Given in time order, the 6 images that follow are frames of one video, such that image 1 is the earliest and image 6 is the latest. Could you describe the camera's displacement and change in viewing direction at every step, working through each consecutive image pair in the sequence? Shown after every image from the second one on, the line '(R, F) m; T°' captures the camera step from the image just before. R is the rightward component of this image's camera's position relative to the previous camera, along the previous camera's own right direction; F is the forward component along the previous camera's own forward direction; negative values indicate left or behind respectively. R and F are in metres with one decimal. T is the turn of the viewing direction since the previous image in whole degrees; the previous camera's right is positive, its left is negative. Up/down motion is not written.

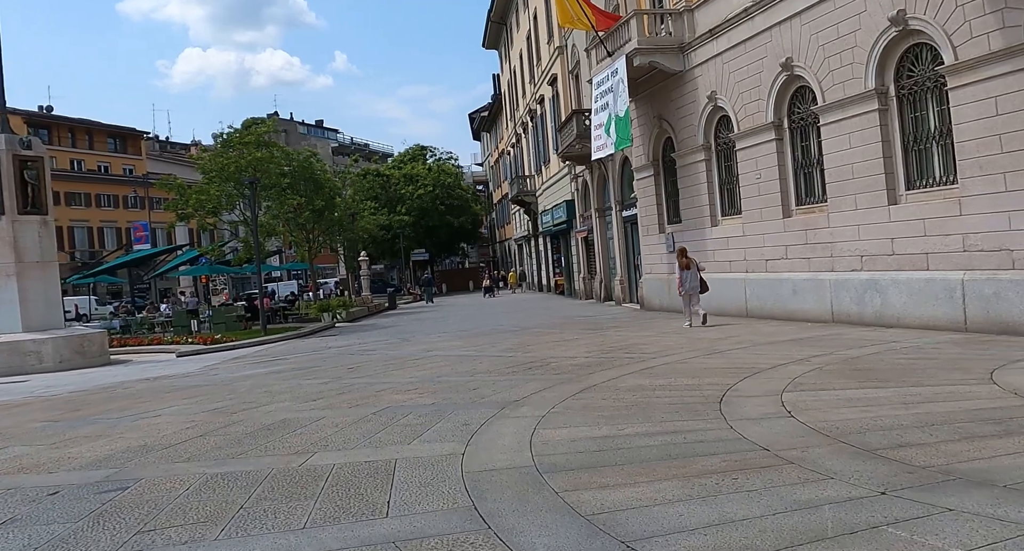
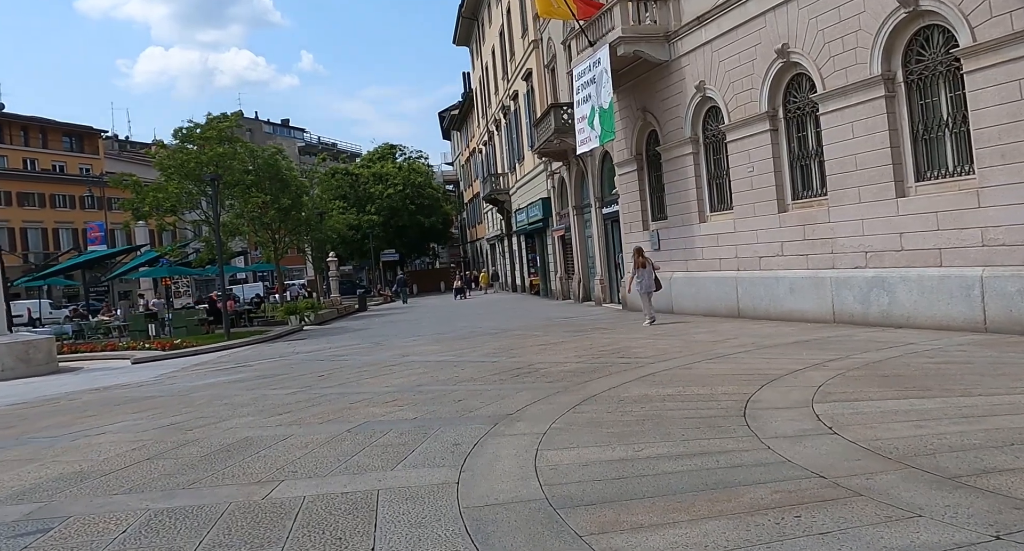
(-0.2, +1.0) m; +2°
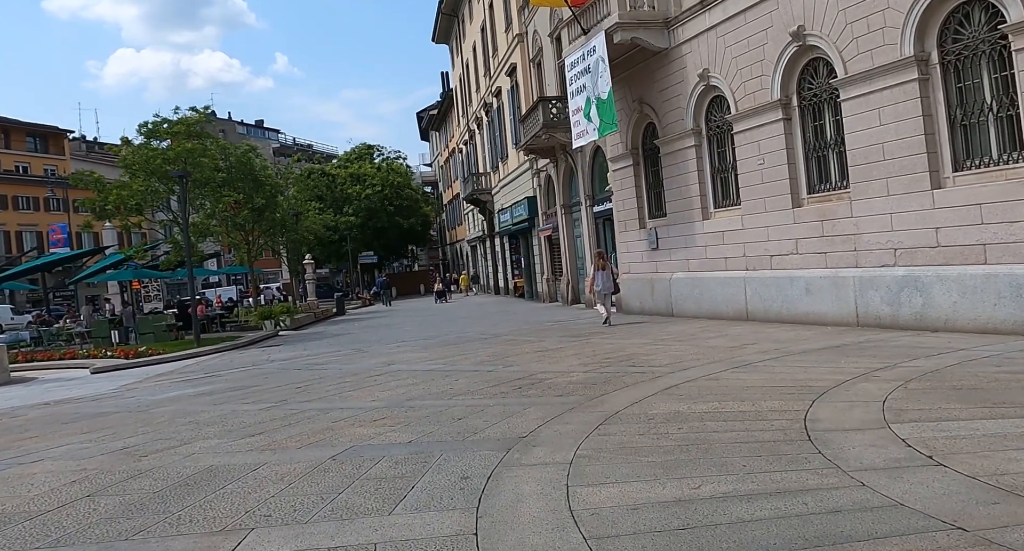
(-0.3, +1.2) m; +2°
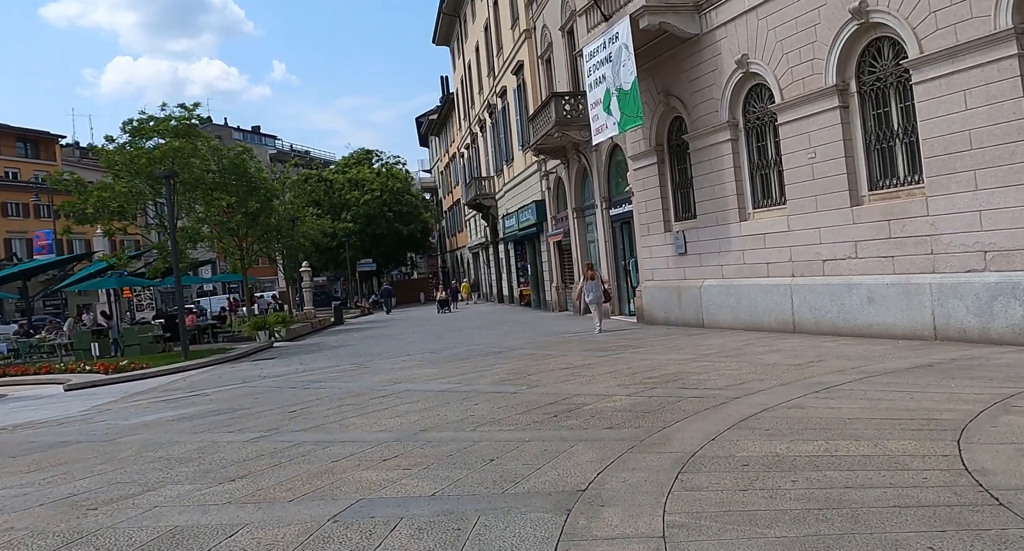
(-0.4, +1.6) m; 0°
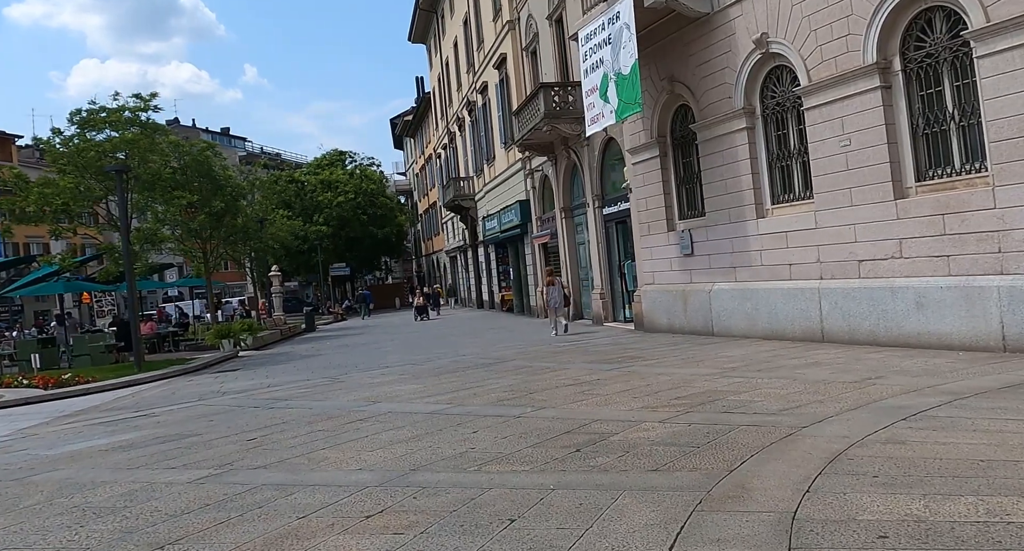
(-0.3, +1.6) m; +2°
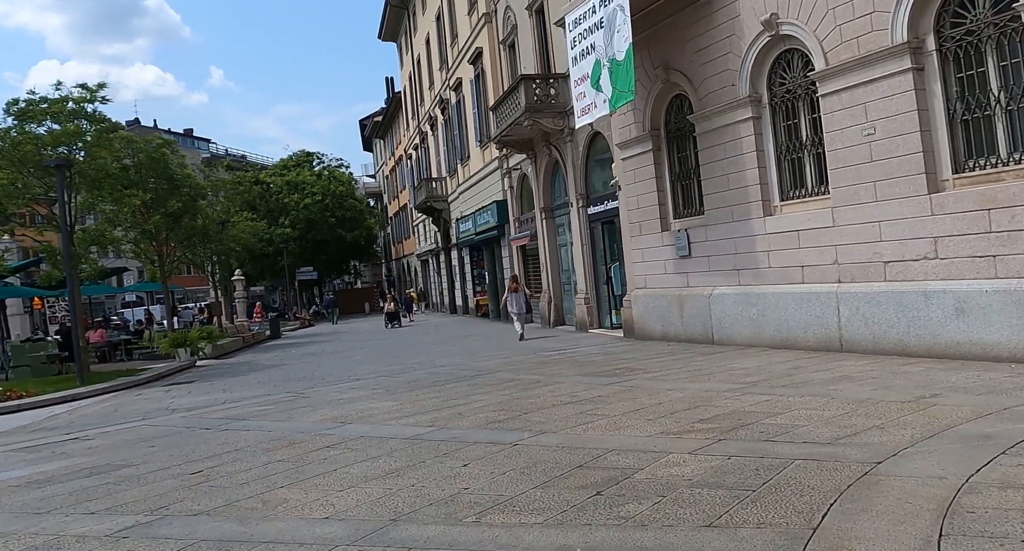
(-0.2, +1.3) m; +2°
